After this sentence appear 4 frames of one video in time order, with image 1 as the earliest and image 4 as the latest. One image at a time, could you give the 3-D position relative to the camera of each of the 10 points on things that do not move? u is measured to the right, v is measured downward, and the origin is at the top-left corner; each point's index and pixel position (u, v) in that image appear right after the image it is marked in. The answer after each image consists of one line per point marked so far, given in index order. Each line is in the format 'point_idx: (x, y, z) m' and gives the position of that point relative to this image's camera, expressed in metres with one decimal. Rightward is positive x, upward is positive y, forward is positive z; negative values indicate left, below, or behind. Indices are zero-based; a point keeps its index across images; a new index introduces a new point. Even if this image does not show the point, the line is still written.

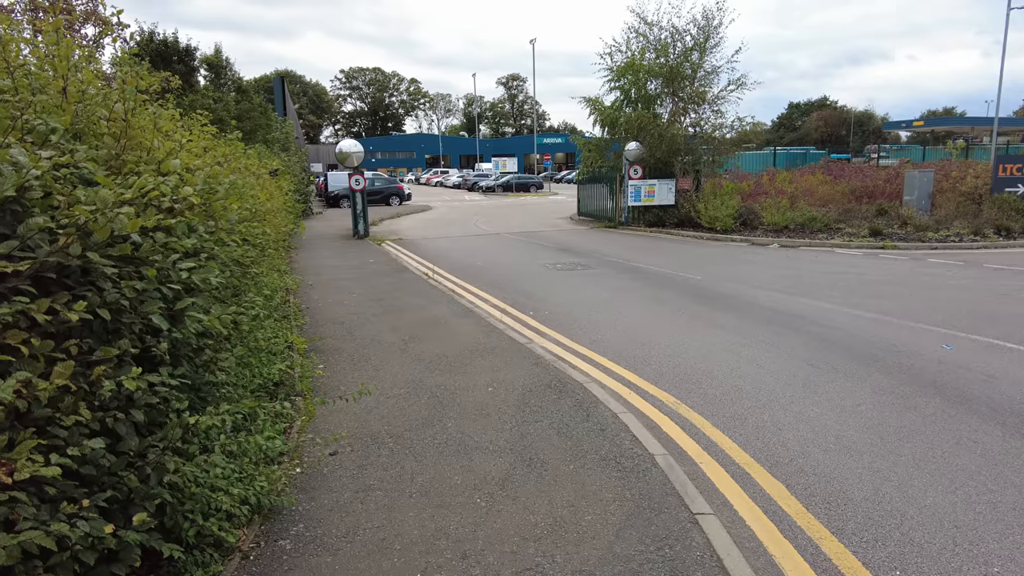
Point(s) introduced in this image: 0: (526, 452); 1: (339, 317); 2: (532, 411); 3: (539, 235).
0: (+0.1, -1.0, +3.8) m
1: (-2.1, -0.4, +7.6) m
2: (+0.1, -0.9, +4.4) m
3: (+0.8, +1.7, +19.7) m
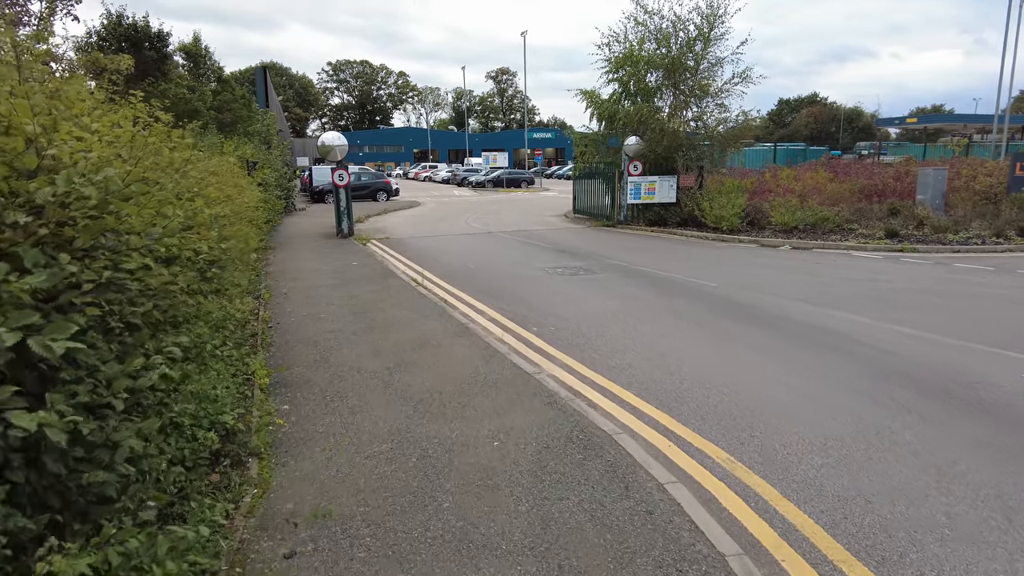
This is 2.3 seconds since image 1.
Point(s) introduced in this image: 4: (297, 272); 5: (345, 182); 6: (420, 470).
0: (+0.2, -1.2, +2.8) m
1: (-2.1, -0.5, +6.6) m
2: (+0.2, -1.0, +3.4) m
3: (+0.6, +1.6, +18.6) m
4: (-3.9, +0.3, +11.5) m
5: (-4.6, +2.9, +17.7) m
6: (-0.5, -1.0, +3.6) m
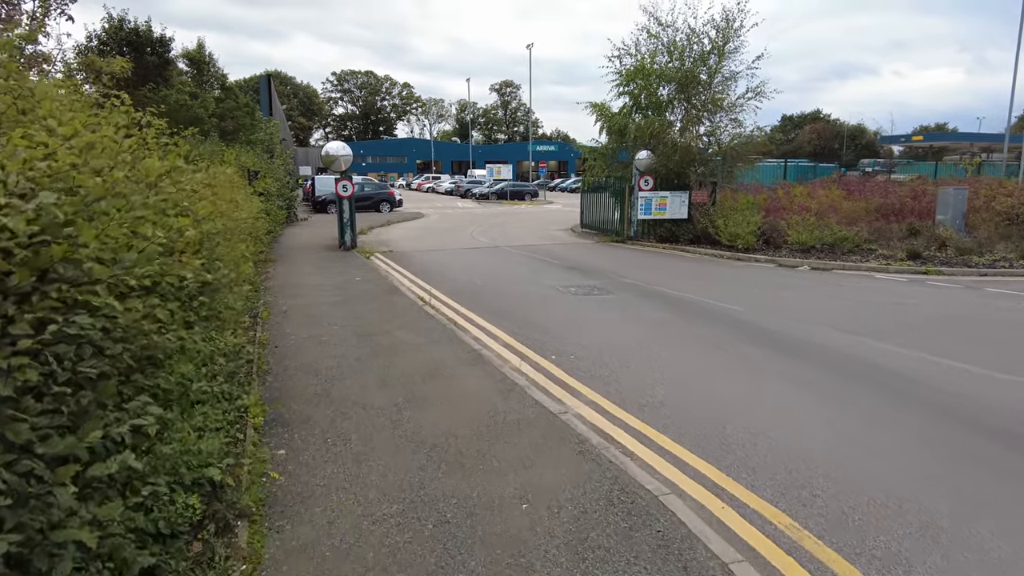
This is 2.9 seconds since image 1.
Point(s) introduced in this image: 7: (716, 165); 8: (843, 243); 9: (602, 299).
0: (+0.3, -1.3, +2.2) m
1: (-1.9, -0.7, +6.0) m
2: (+0.4, -1.2, +2.9) m
3: (+0.8, +1.1, +18.1) m
4: (-3.7, 0.0, +10.9) m
5: (-4.4, +2.6, +17.2) m
6: (-0.3, -1.2, +3.0) m
7: (+6.0, +3.9, +18.9) m
8: (+7.9, +1.1, +15.3) m
9: (+1.5, -0.2, +10.5) m
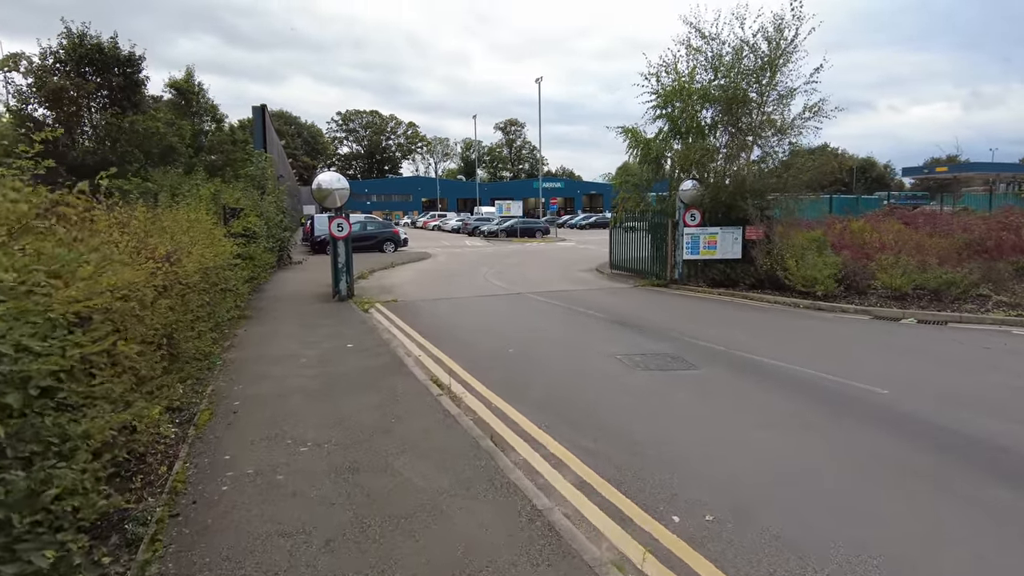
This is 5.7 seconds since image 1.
0: (+0.9, -1.7, -0.7) m
1: (-1.4, -1.4, +3.2) m
2: (+0.9, -1.7, 0.0) m
3: (+1.4, -0.2, +15.4) m
4: (-3.1, -0.9, +8.2) m
5: (-3.8, +1.2, +14.6) m
6: (+0.2, -1.6, +0.2) m
7: (+6.6, +2.6, +16.2) m
8: (+8.5, 0.0, +12.4) m
9: (+2.1, -1.0, +7.6) m
